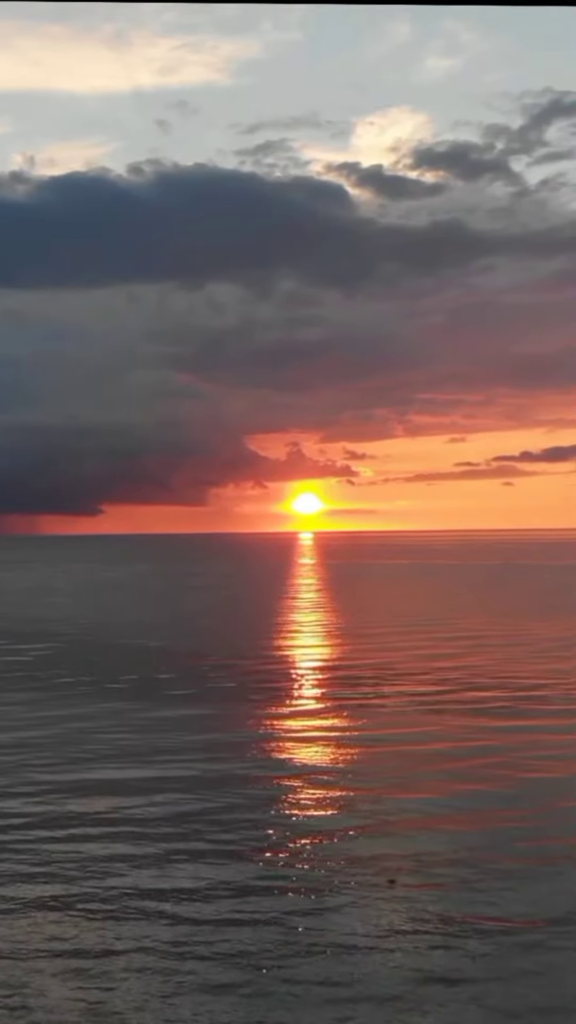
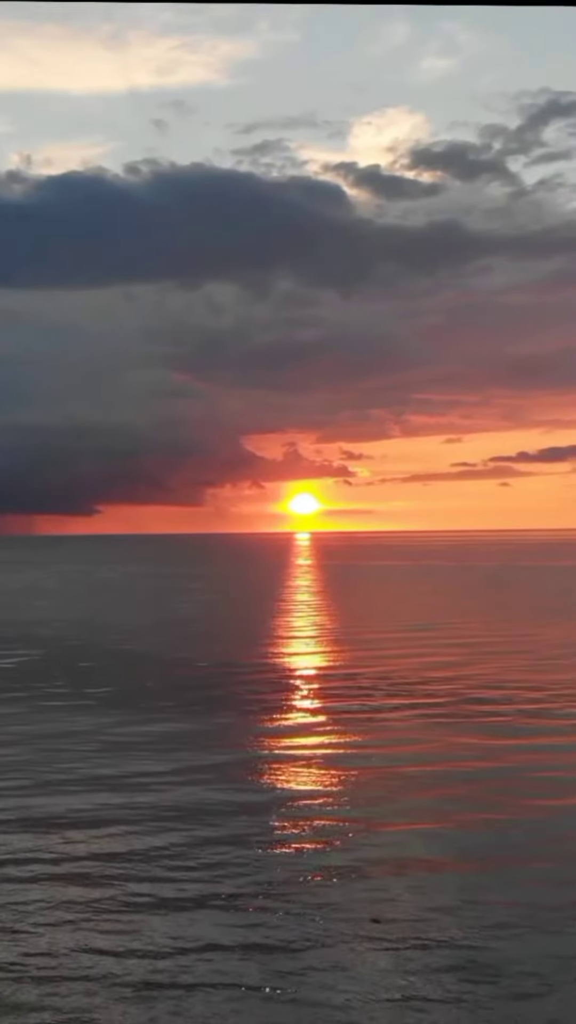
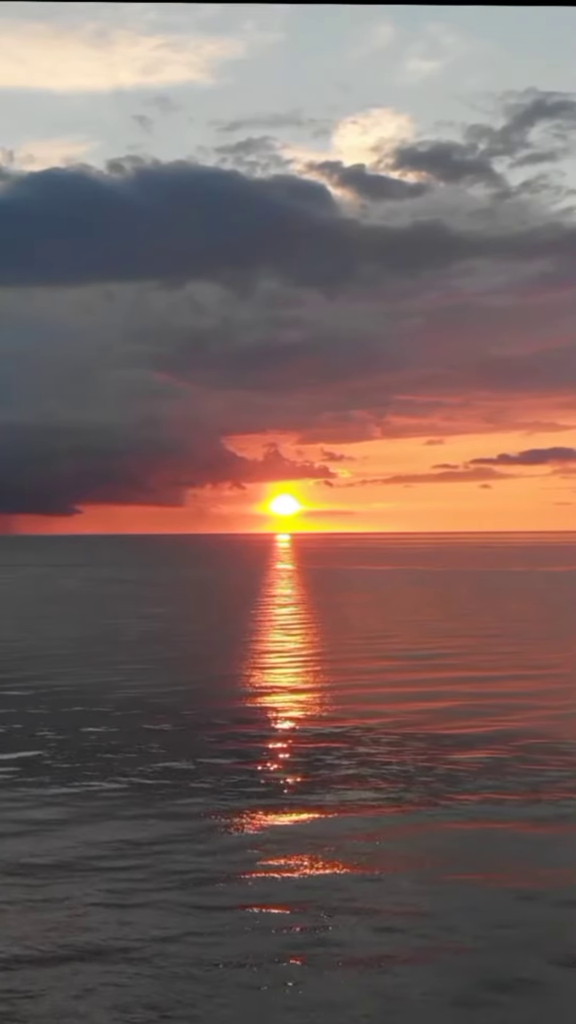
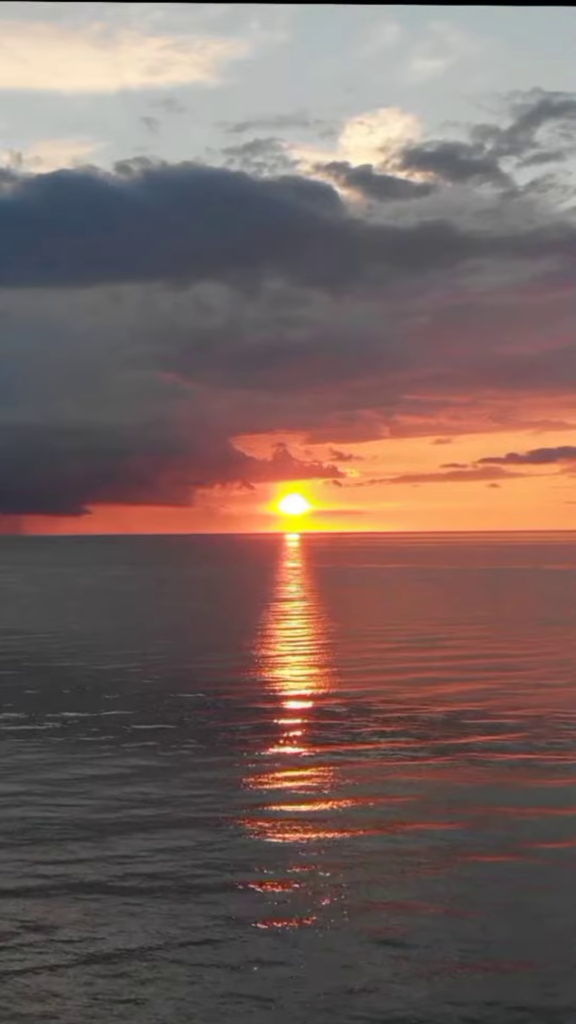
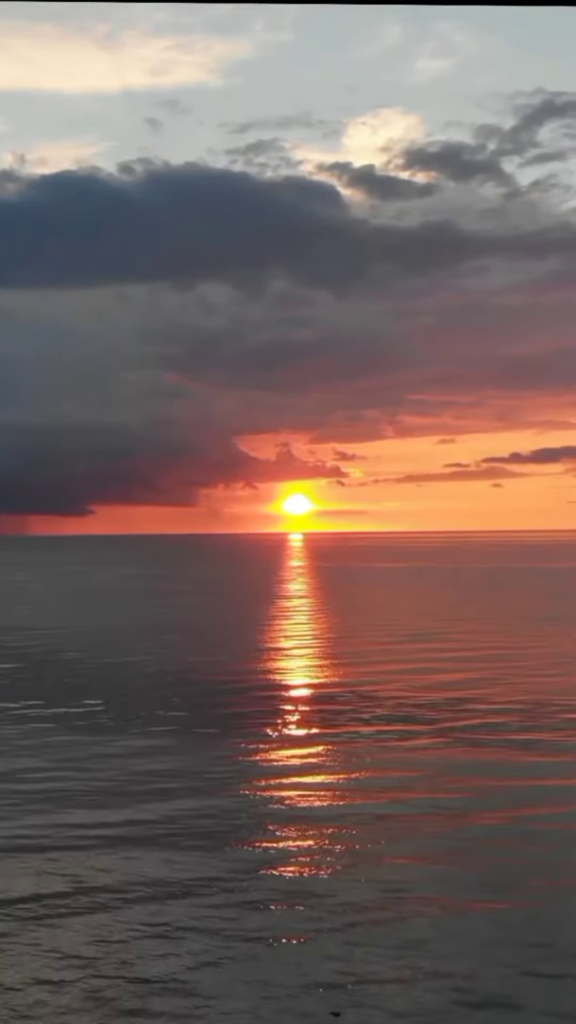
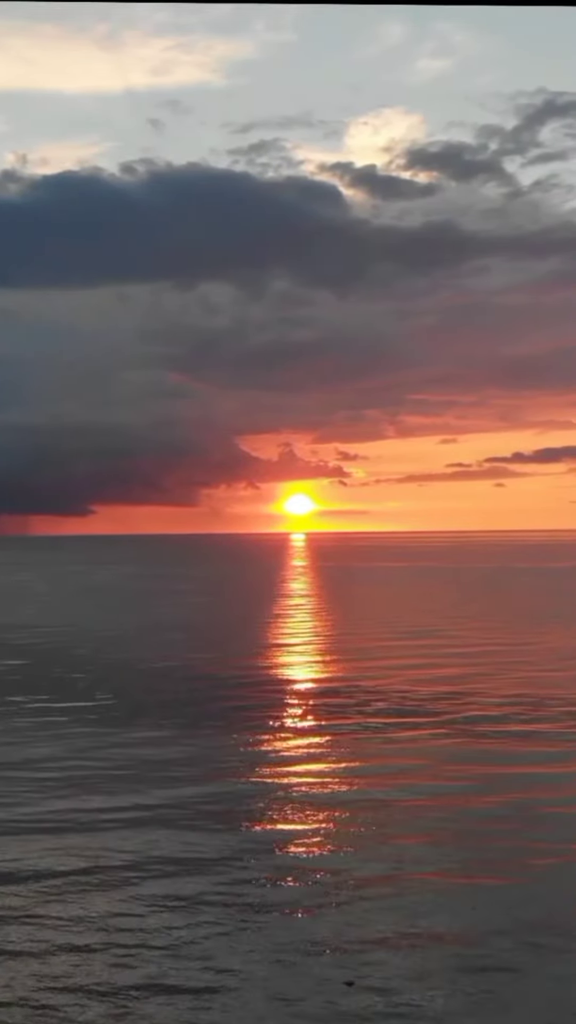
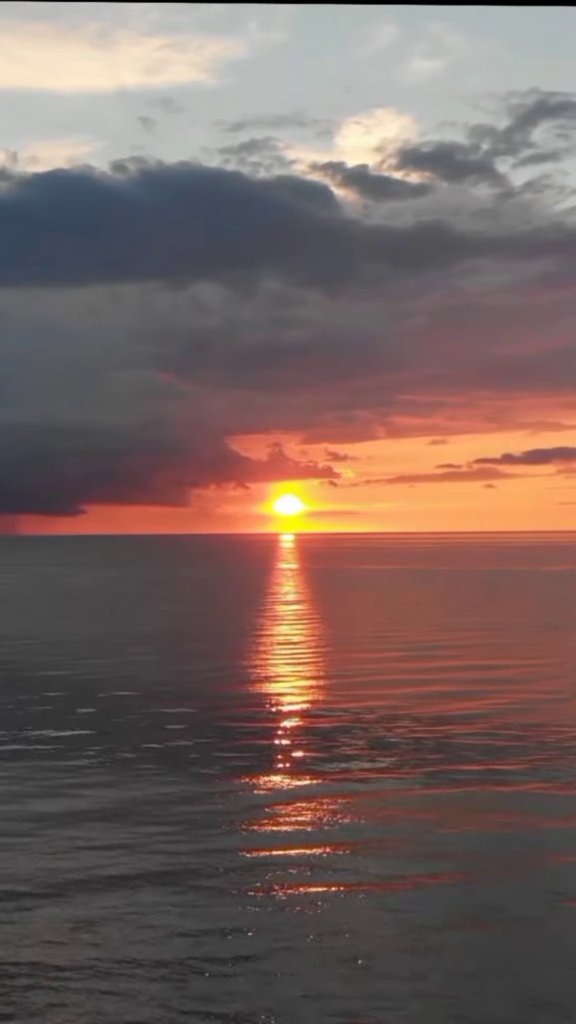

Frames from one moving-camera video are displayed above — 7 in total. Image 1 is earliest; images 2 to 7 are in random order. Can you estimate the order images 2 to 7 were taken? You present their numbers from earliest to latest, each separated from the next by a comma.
2, 6, 5, 4, 7, 3
